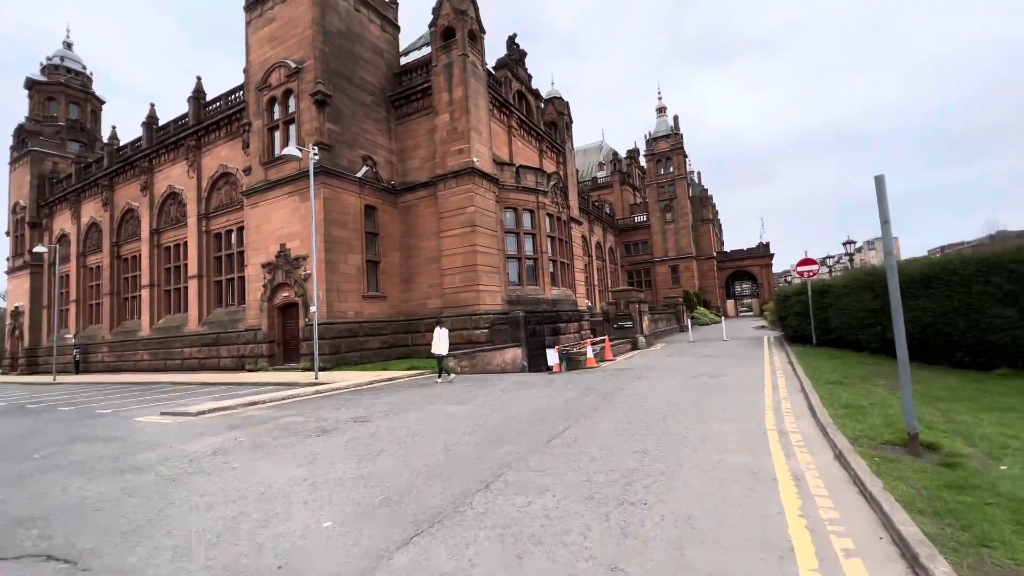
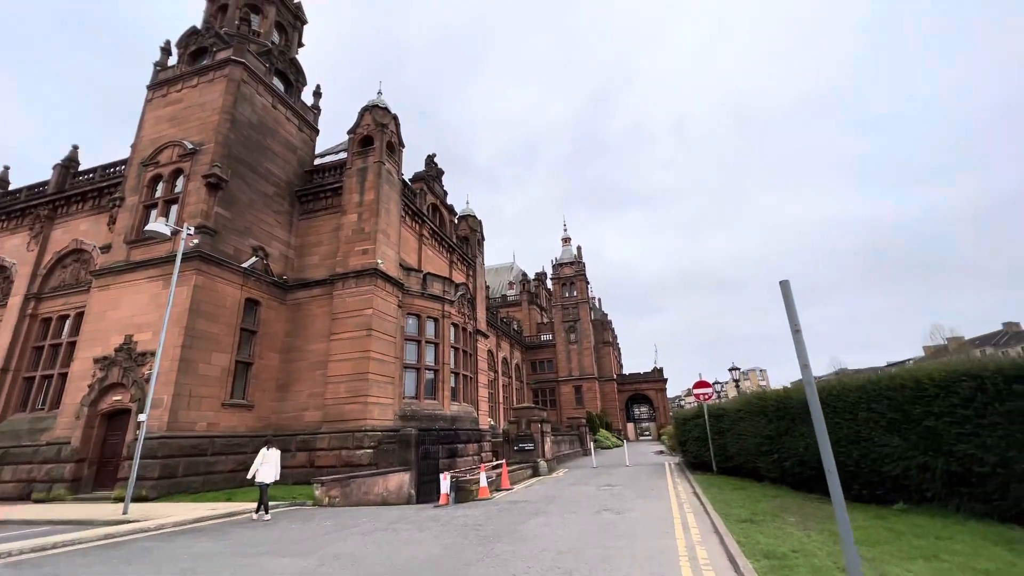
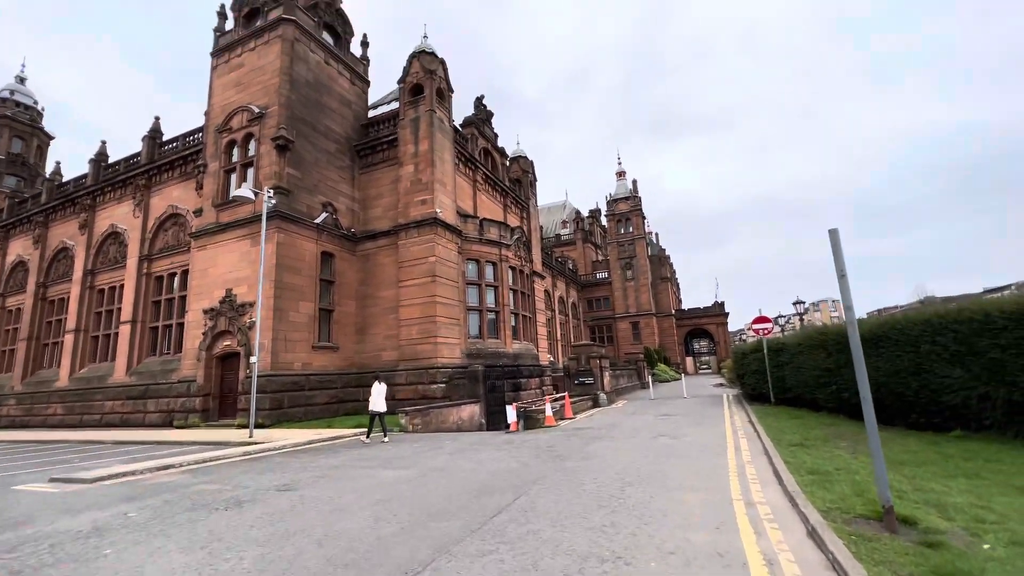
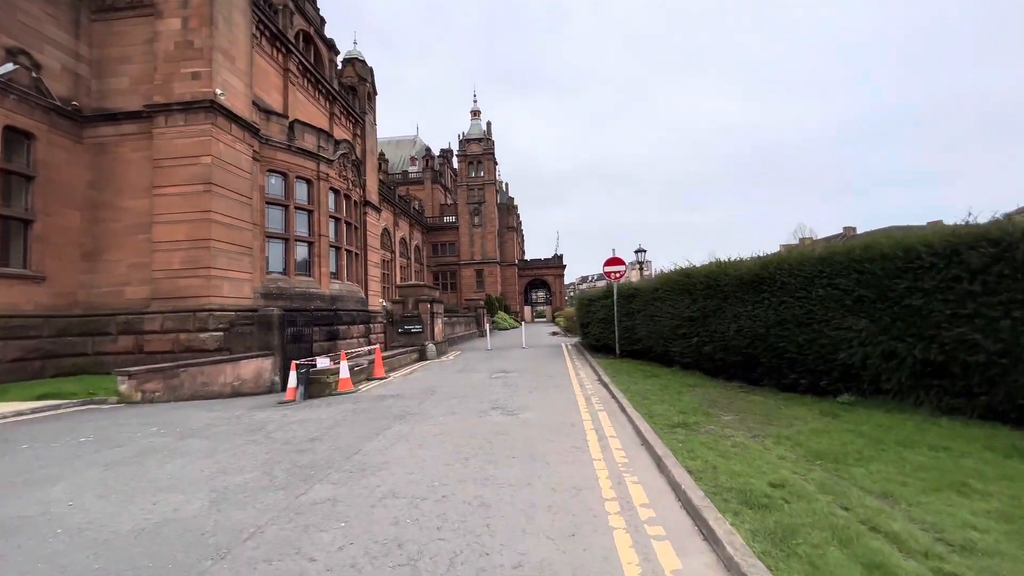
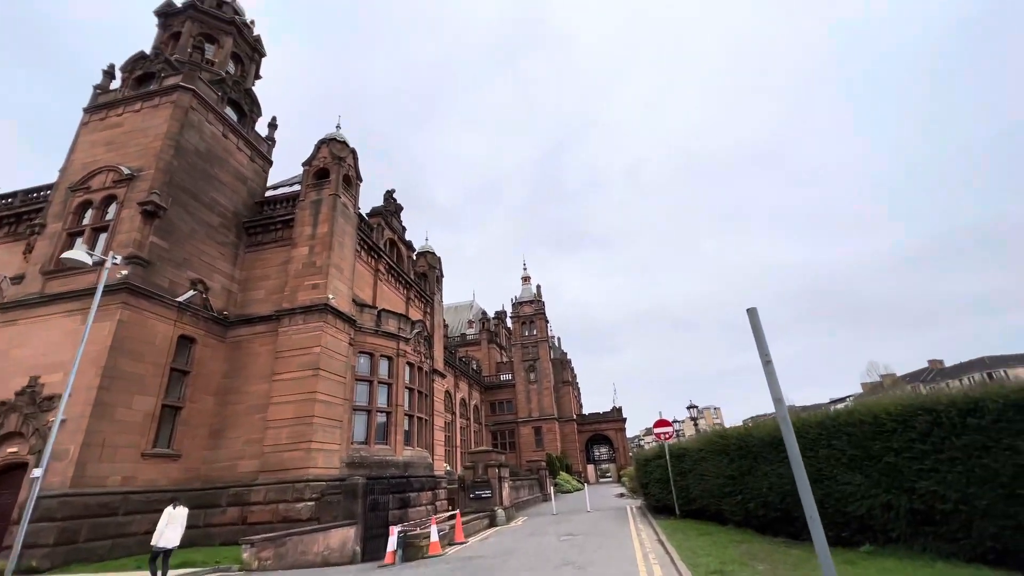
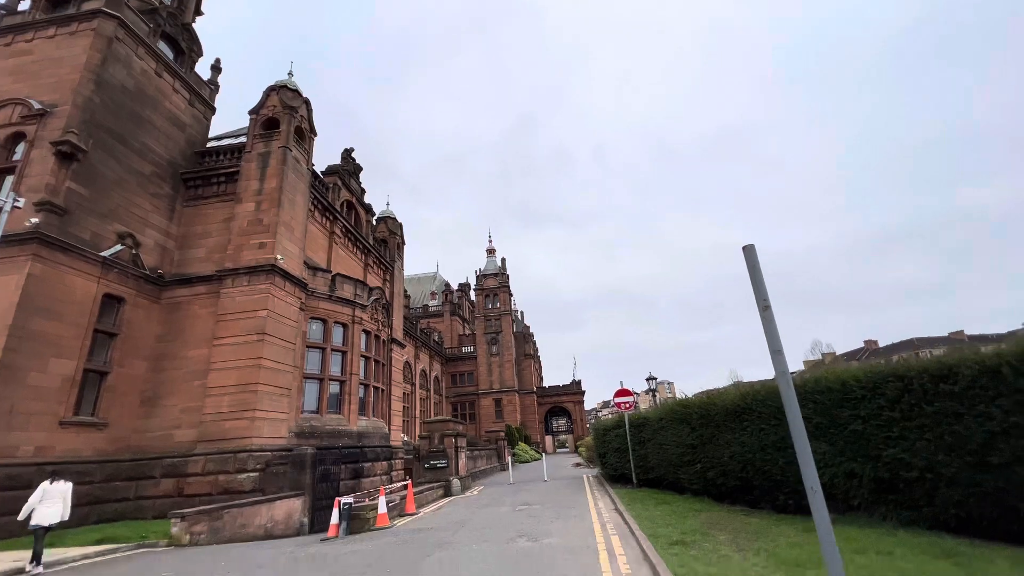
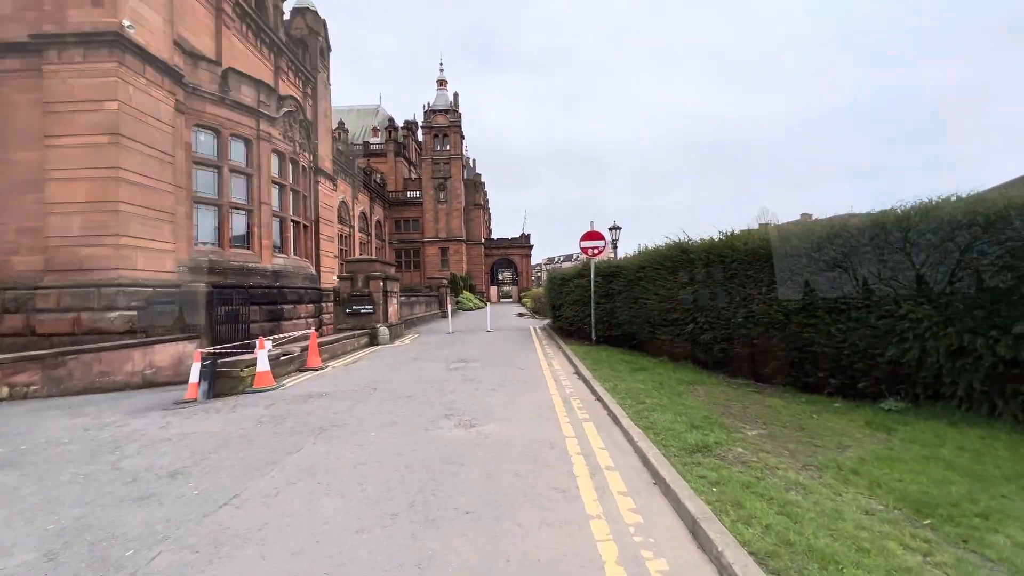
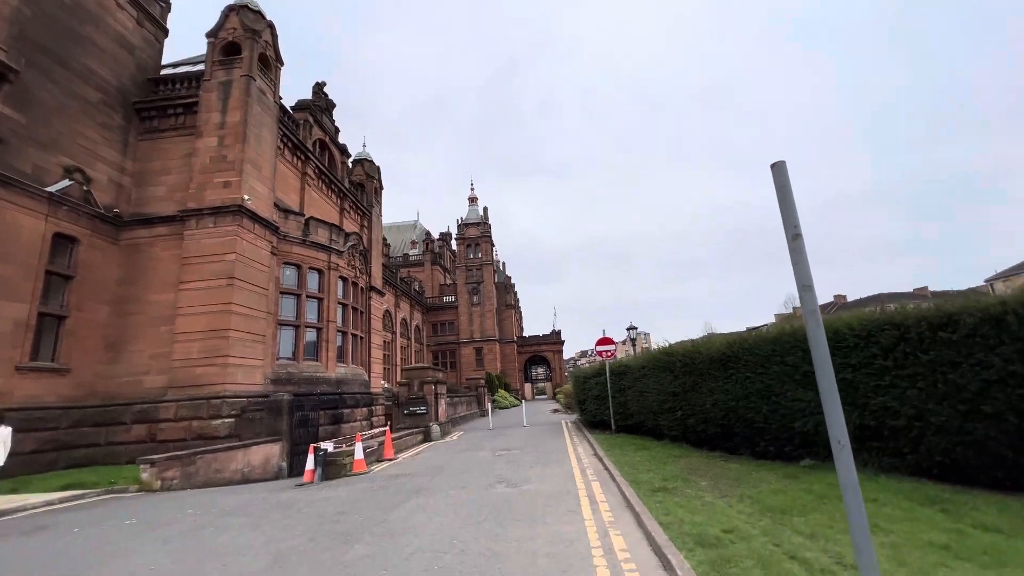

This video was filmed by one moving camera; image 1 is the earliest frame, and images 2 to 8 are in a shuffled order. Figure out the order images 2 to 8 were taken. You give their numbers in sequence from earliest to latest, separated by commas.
3, 2, 5, 6, 8, 4, 7
